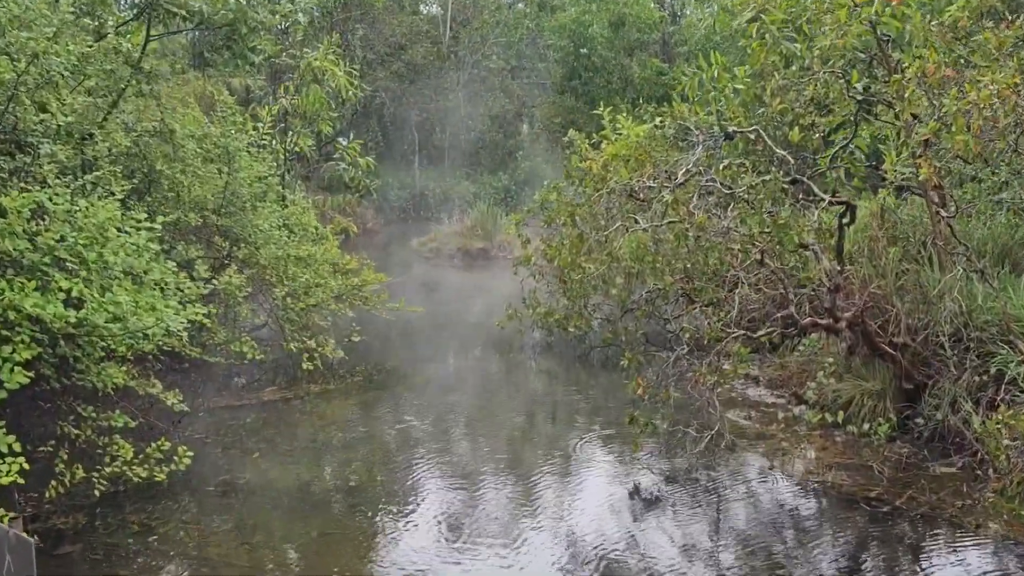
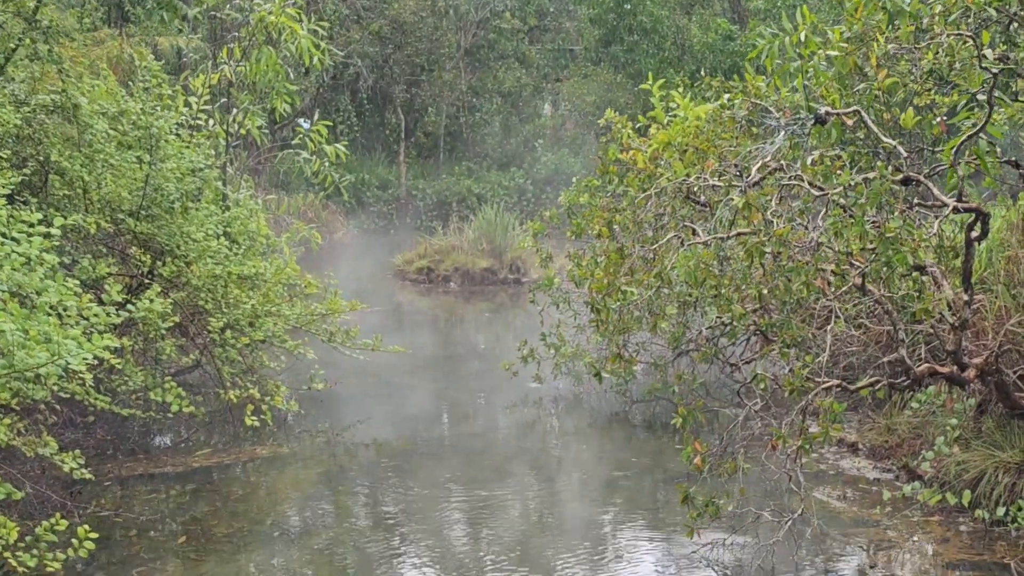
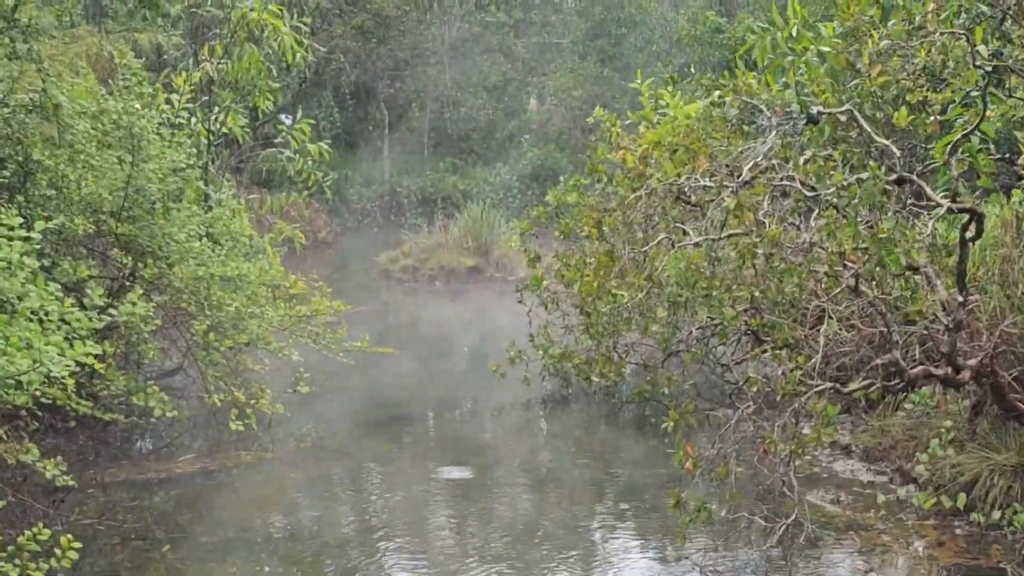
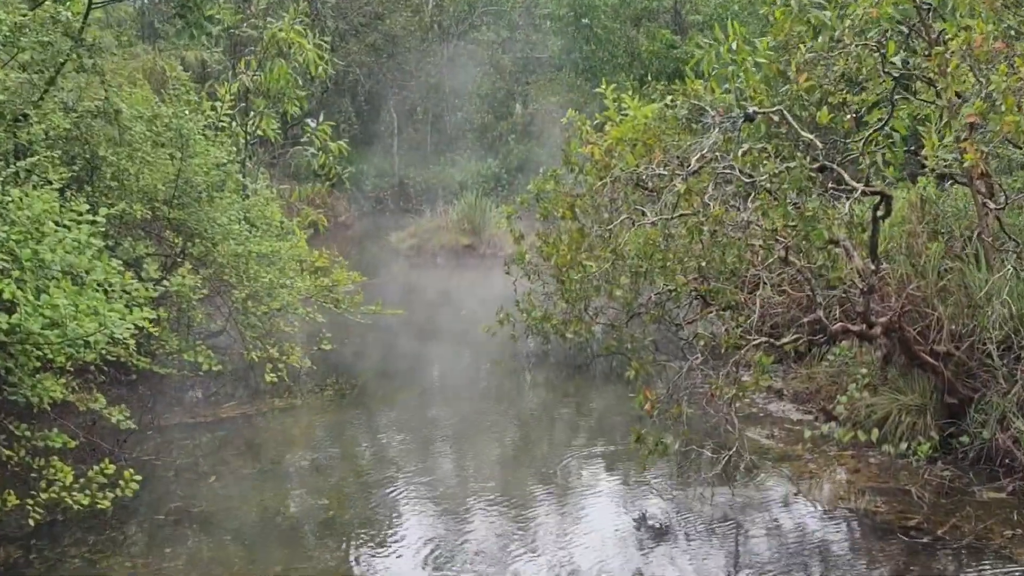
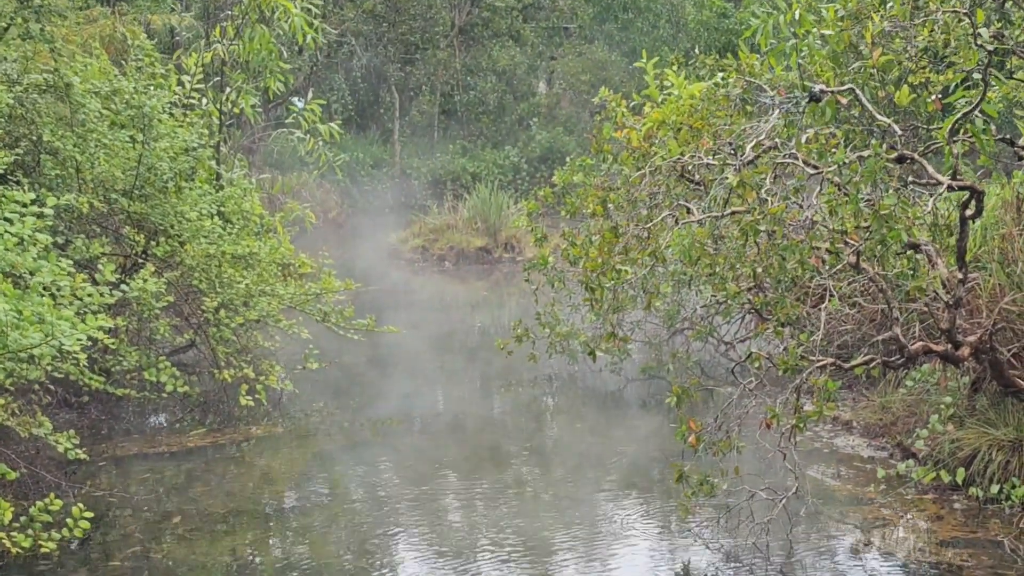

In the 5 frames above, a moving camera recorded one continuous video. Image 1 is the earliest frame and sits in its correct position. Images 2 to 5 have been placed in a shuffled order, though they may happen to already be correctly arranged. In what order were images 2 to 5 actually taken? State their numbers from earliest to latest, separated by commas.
4, 3, 2, 5
